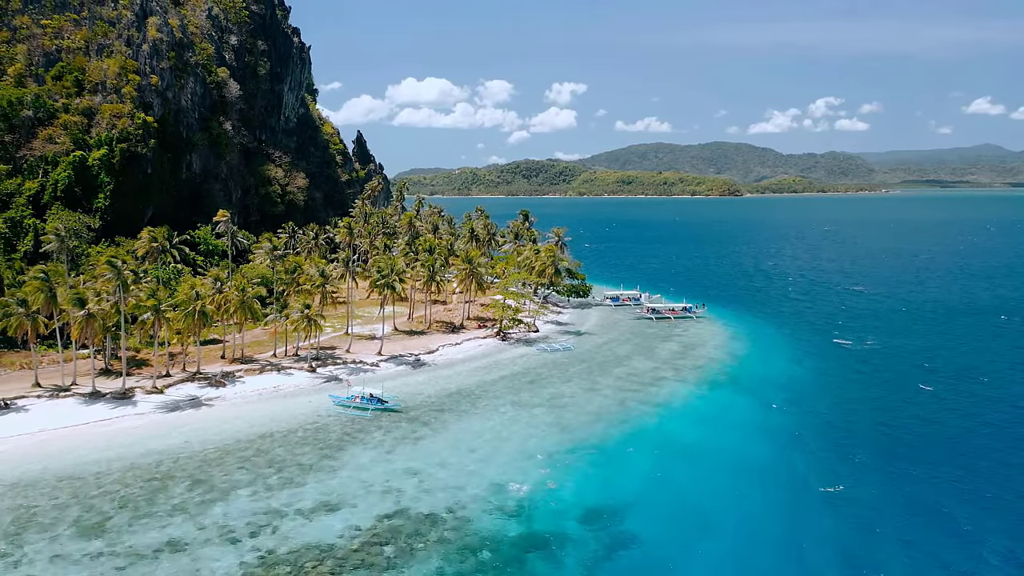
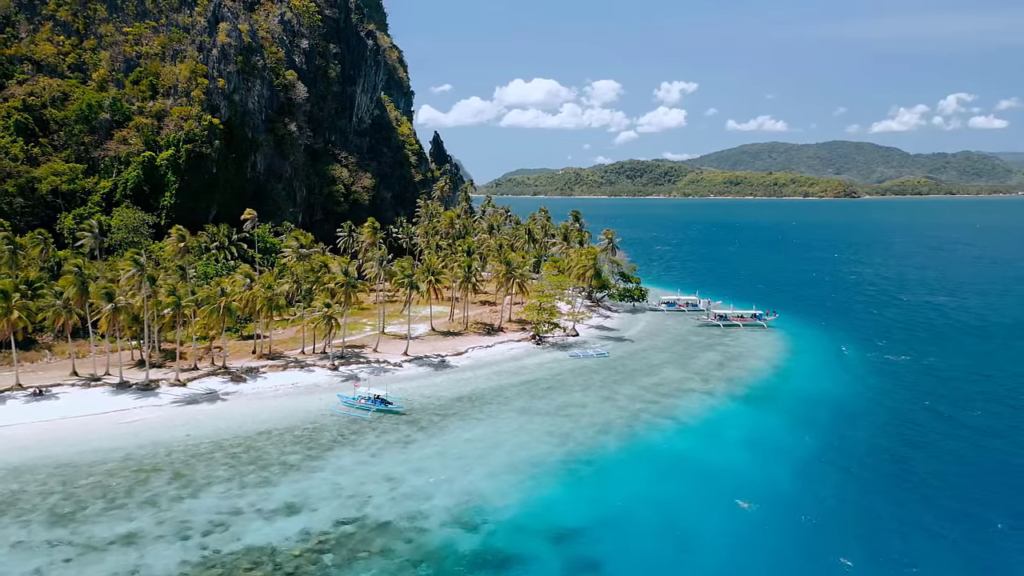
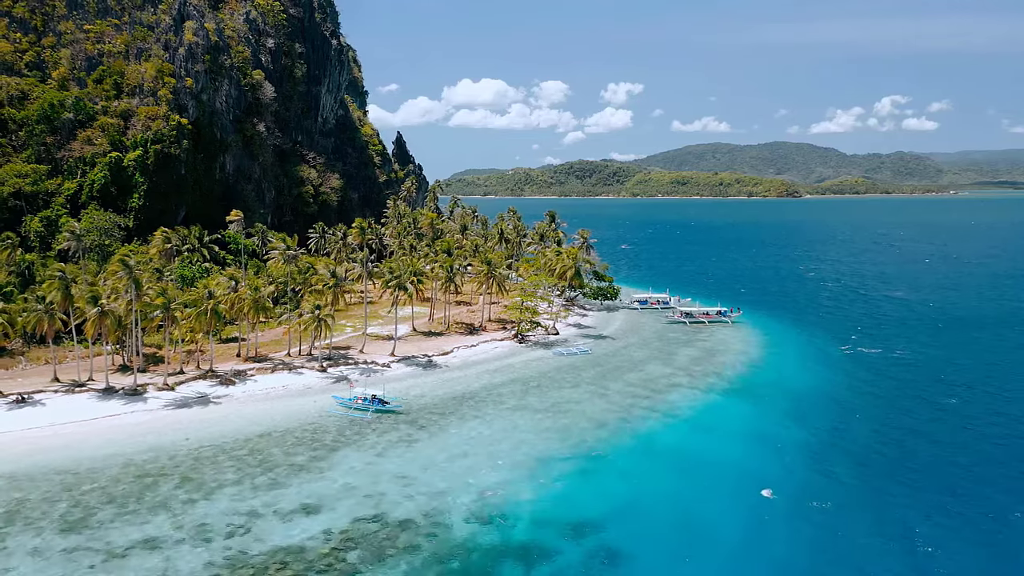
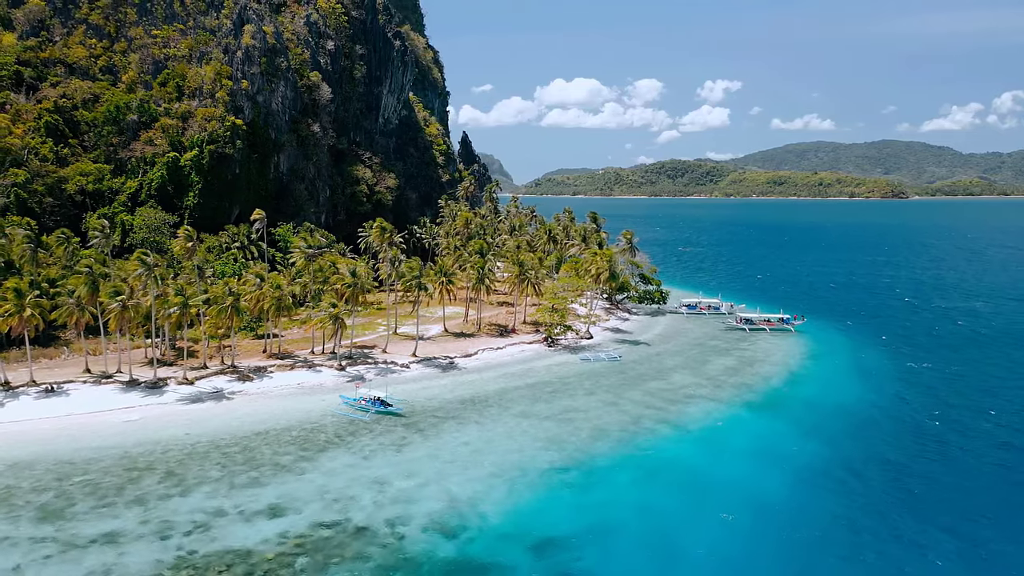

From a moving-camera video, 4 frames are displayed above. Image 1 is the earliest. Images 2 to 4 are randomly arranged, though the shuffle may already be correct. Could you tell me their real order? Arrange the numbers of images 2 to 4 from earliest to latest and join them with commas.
3, 2, 4
